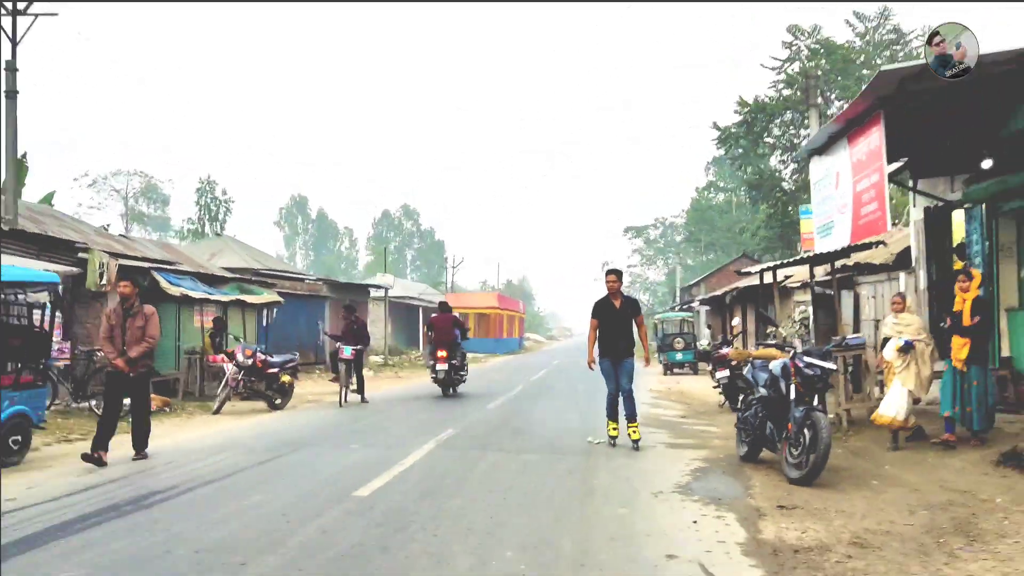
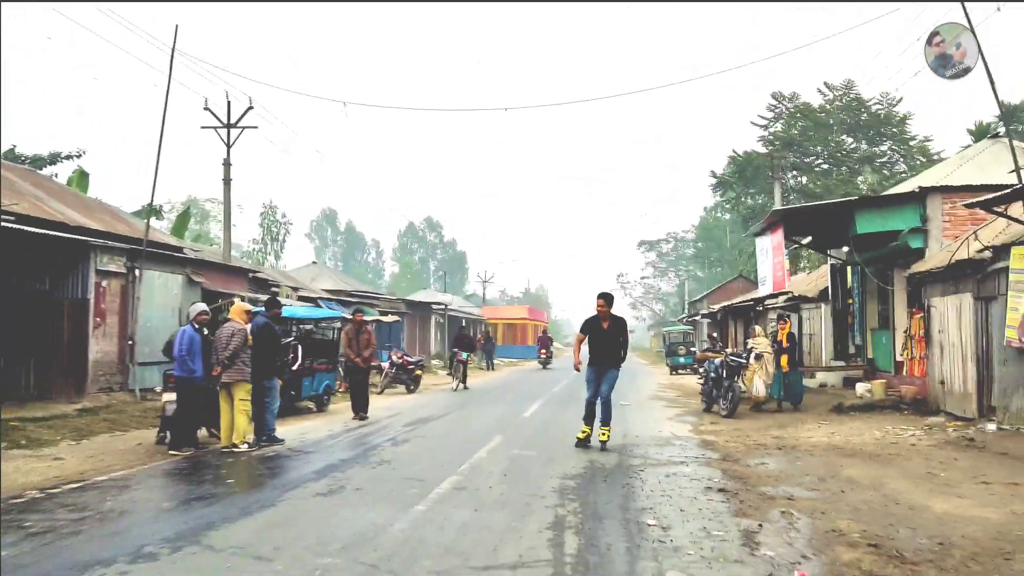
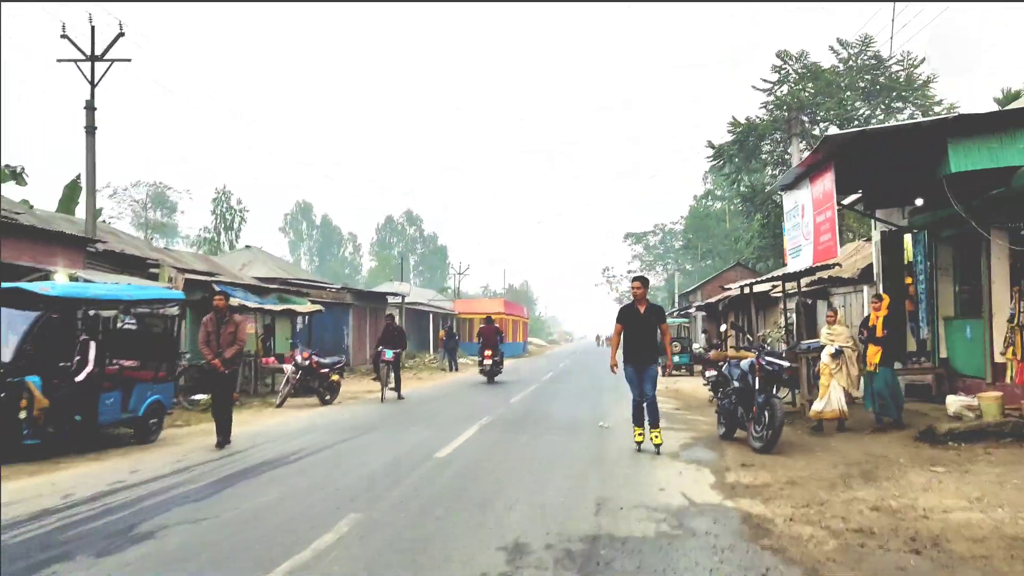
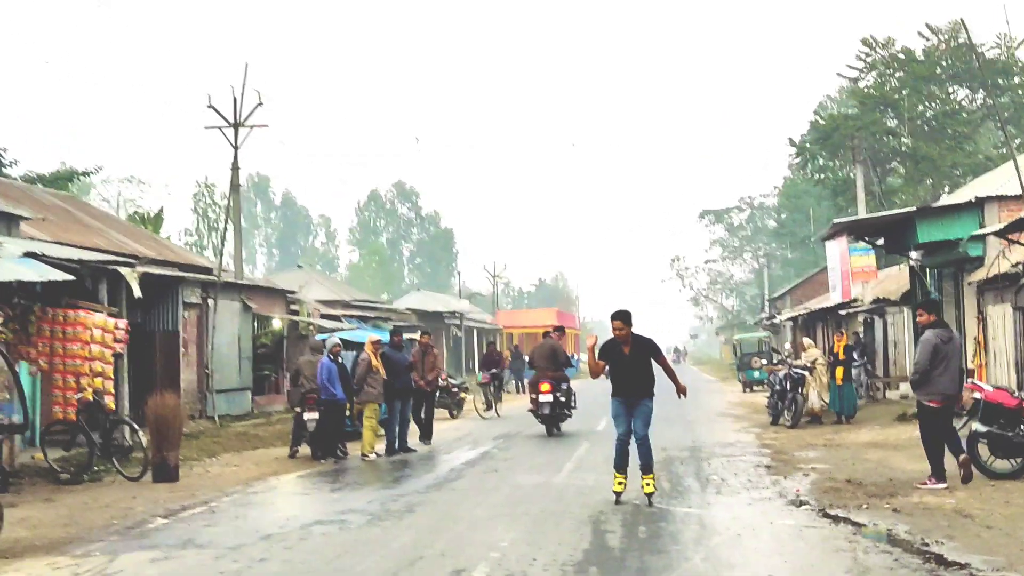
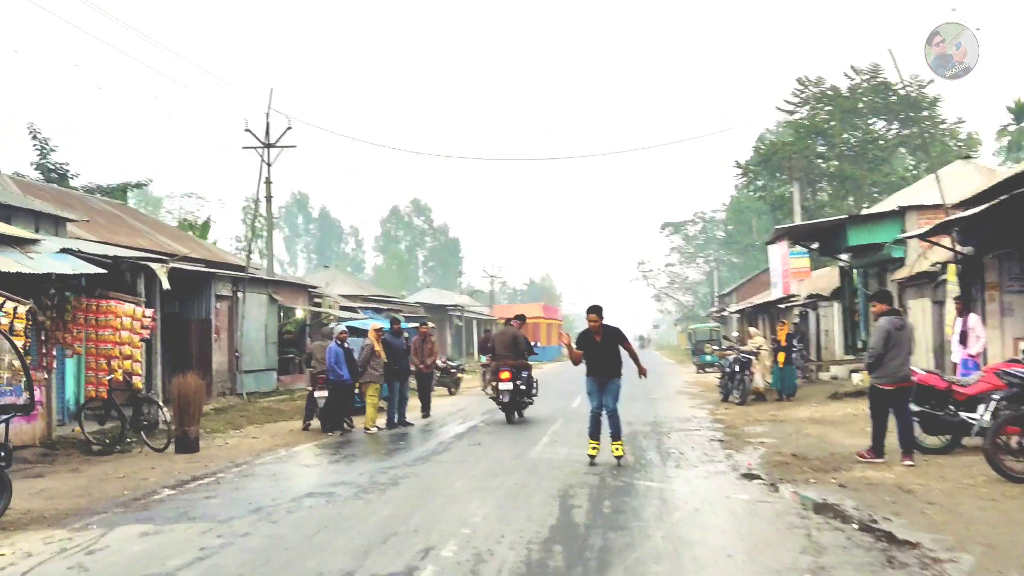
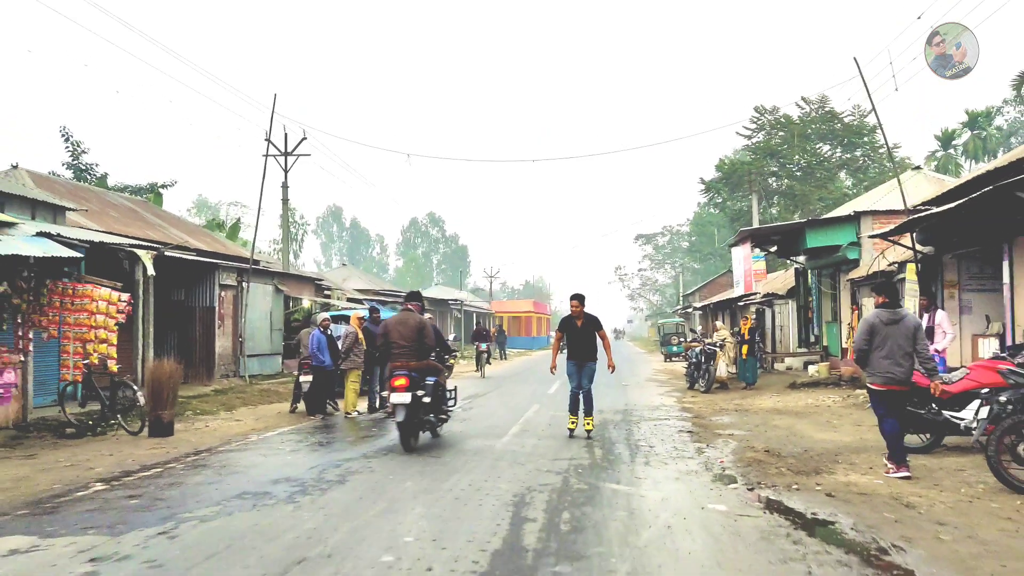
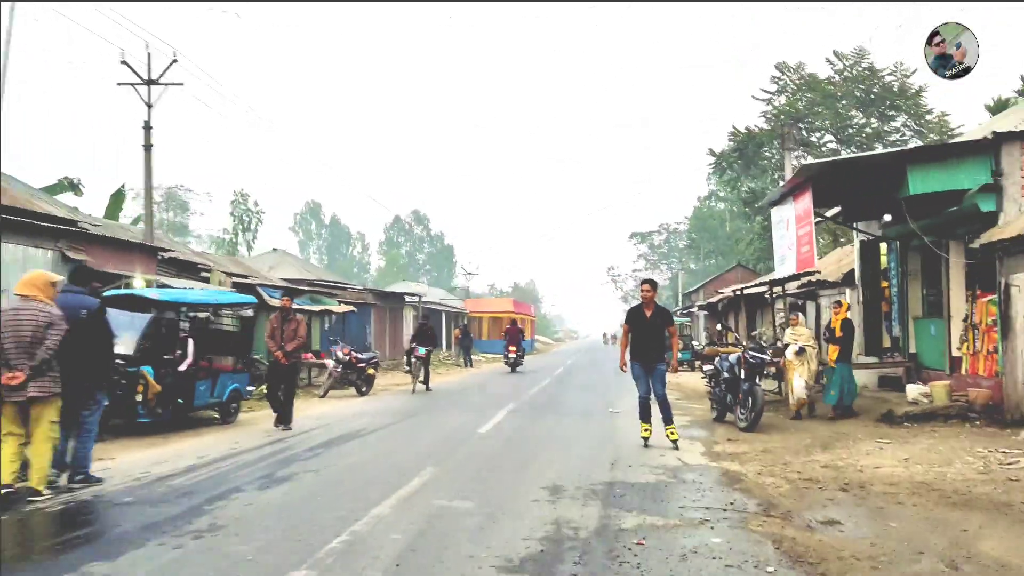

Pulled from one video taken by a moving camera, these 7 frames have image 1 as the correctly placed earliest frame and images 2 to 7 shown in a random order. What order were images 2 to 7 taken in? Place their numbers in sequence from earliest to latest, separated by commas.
3, 7, 2, 6, 5, 4
